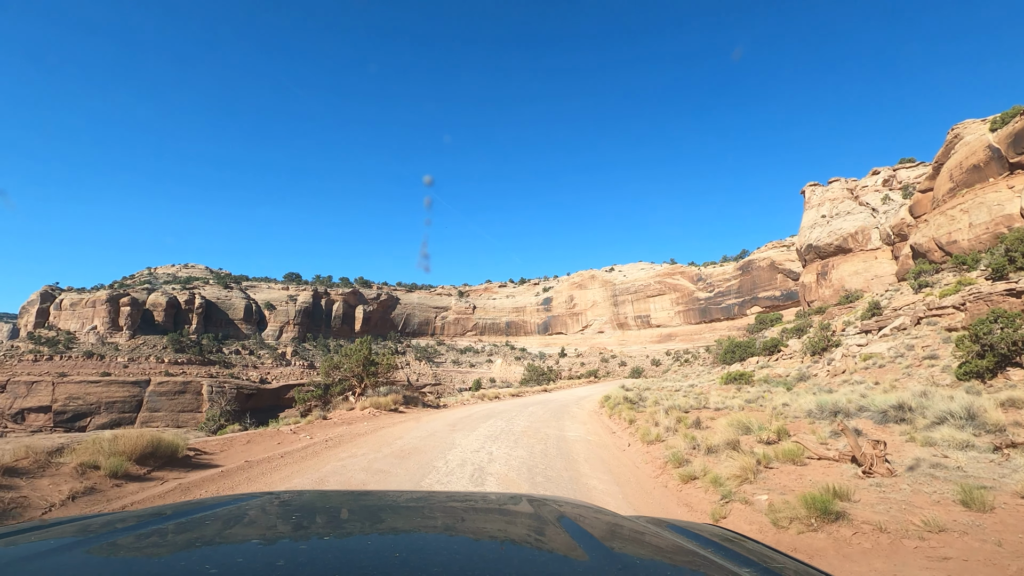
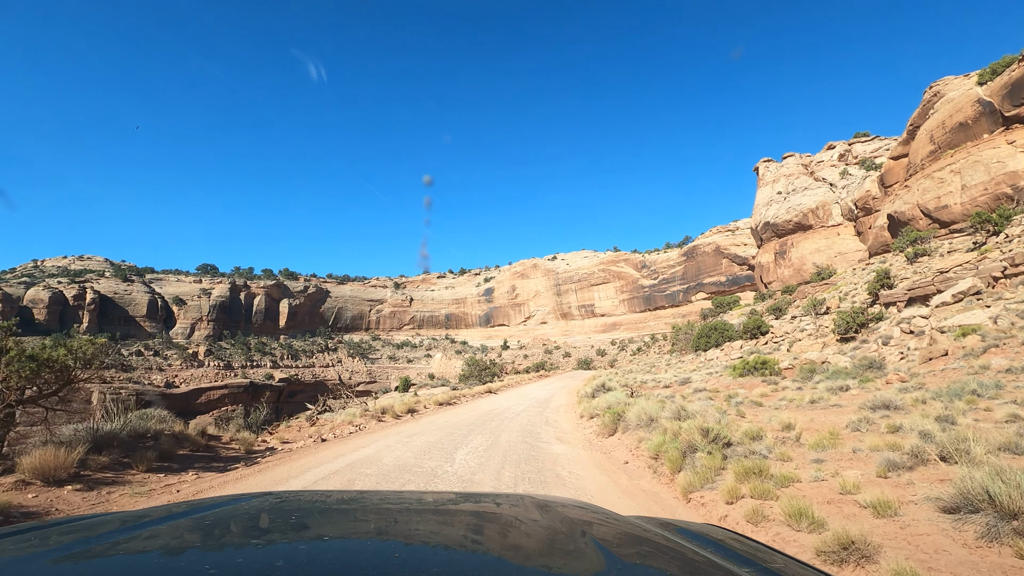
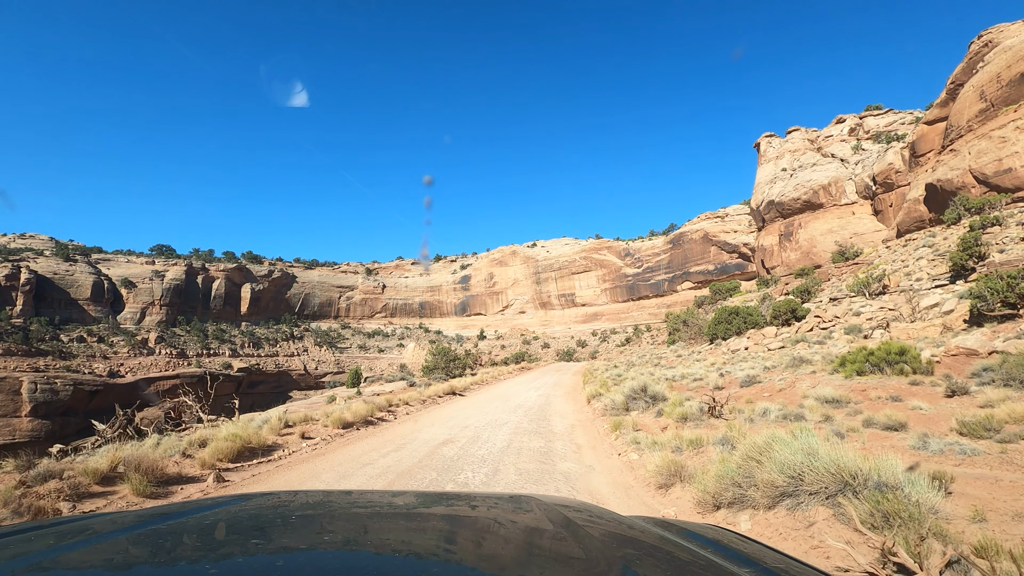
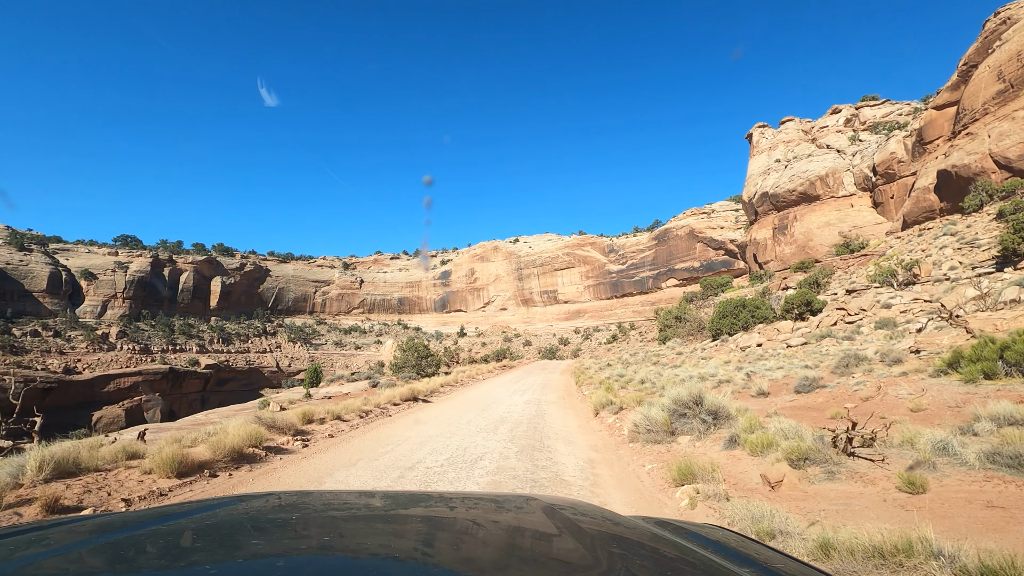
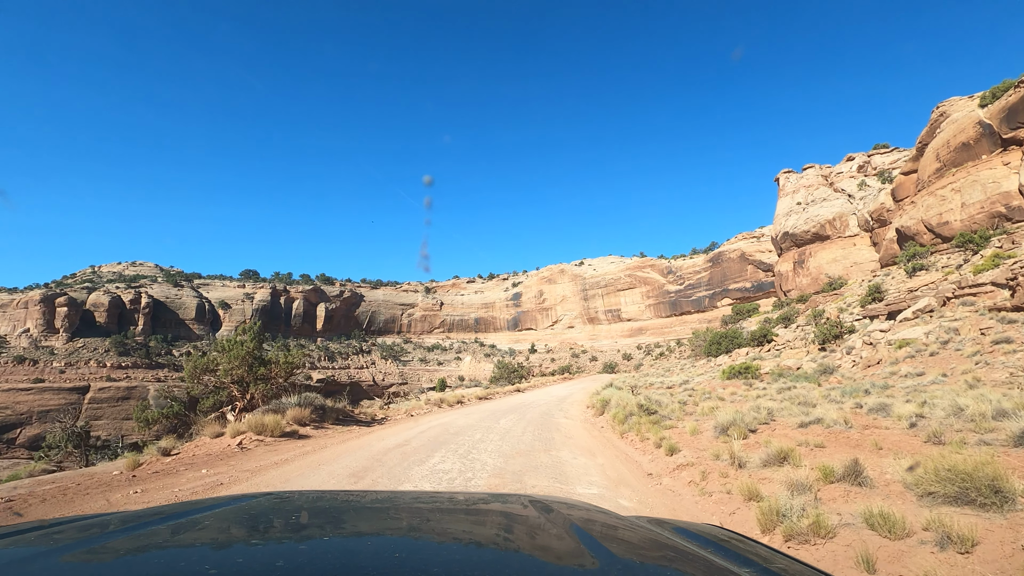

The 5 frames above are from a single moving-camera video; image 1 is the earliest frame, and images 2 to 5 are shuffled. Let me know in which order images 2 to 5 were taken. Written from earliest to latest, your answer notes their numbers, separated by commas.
5, 2, 3, 4
